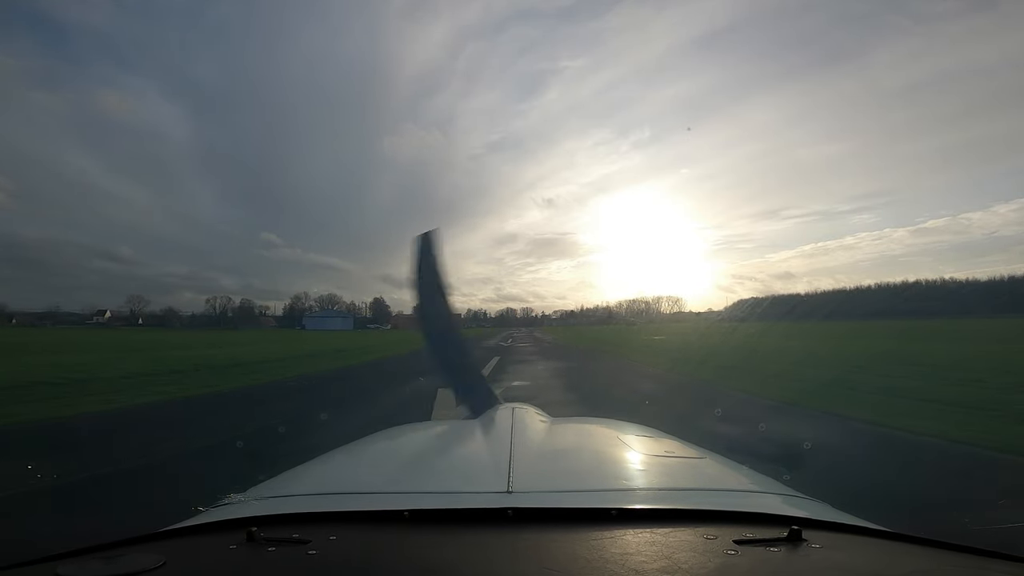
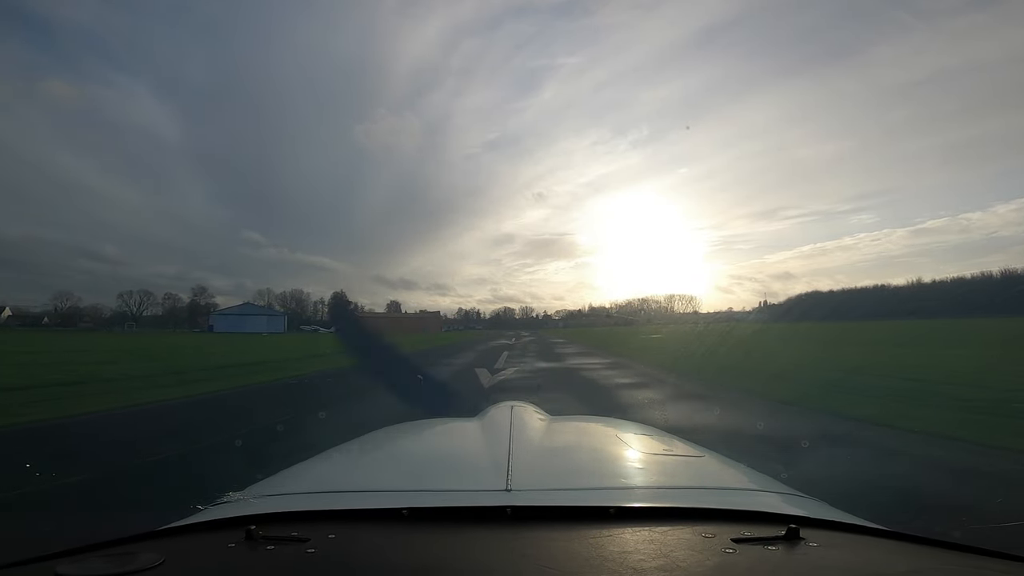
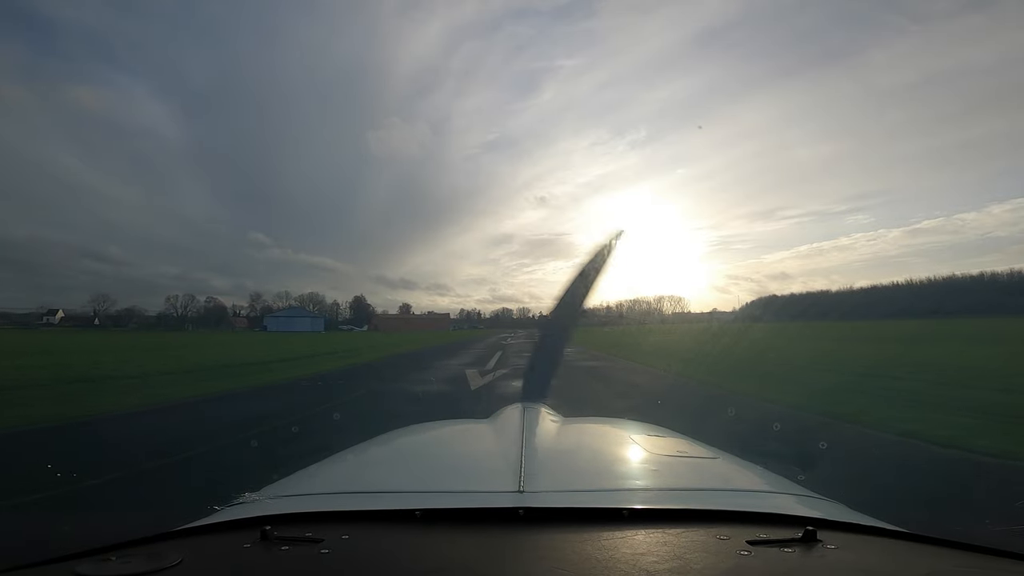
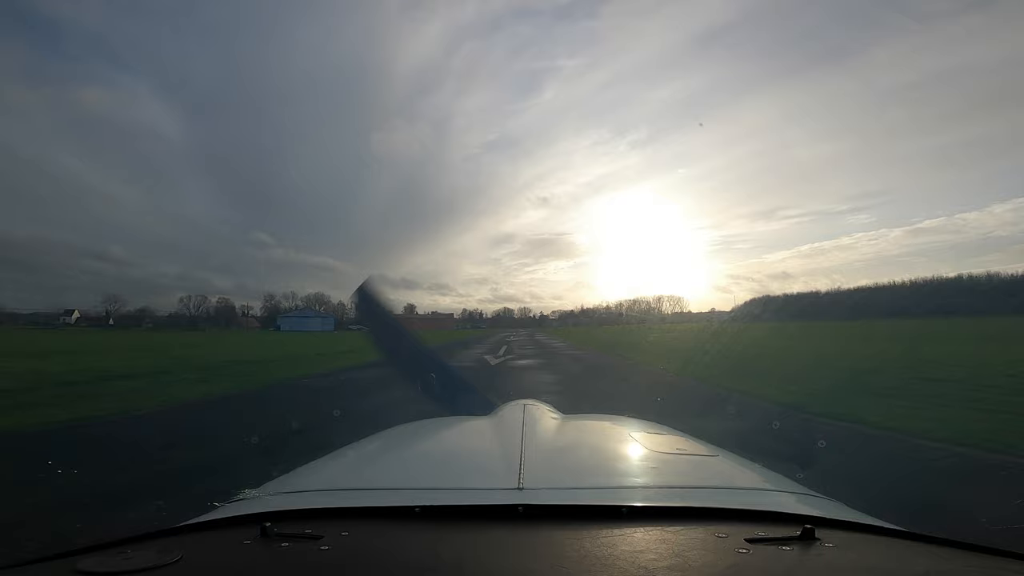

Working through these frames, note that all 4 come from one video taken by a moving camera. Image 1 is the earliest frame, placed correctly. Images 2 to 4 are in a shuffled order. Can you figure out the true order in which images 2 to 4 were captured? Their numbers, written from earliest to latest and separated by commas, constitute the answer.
4, 3, 2
